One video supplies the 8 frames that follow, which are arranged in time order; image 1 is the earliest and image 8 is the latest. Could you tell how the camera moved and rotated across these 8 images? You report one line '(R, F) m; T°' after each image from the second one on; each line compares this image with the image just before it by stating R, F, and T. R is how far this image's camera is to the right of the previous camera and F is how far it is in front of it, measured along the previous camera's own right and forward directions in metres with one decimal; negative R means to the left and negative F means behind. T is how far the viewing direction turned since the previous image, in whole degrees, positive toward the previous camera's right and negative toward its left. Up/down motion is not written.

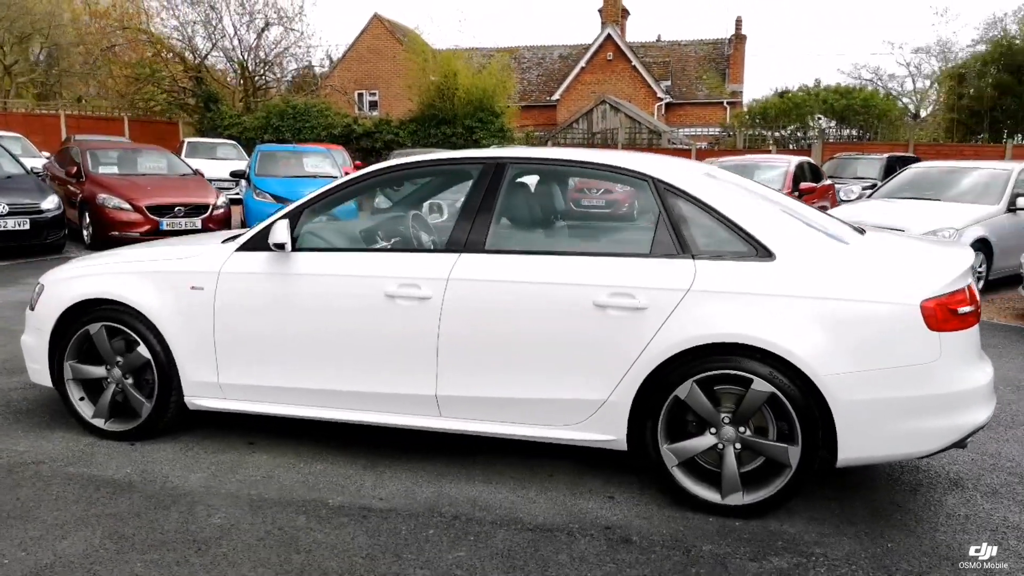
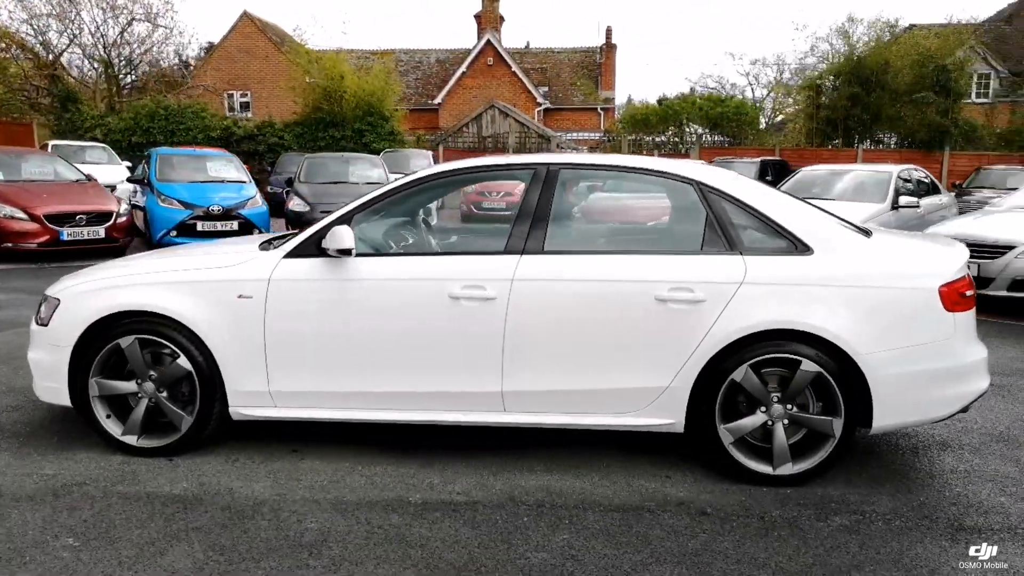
(-0.9, -0.1) m; +10°
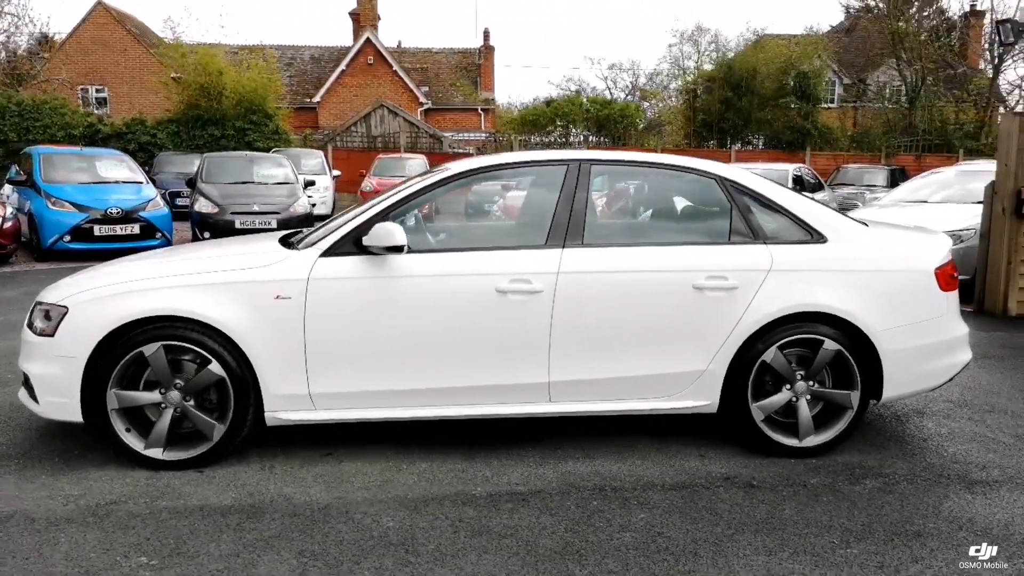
(-0.9, 0.0) m; +10°
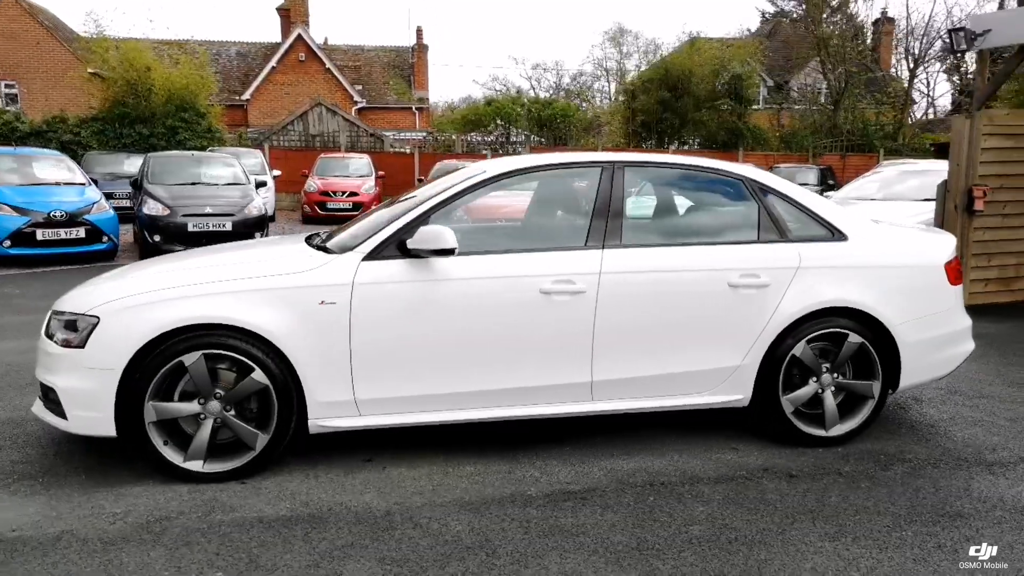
(-0.6, 0.0) m; +5°
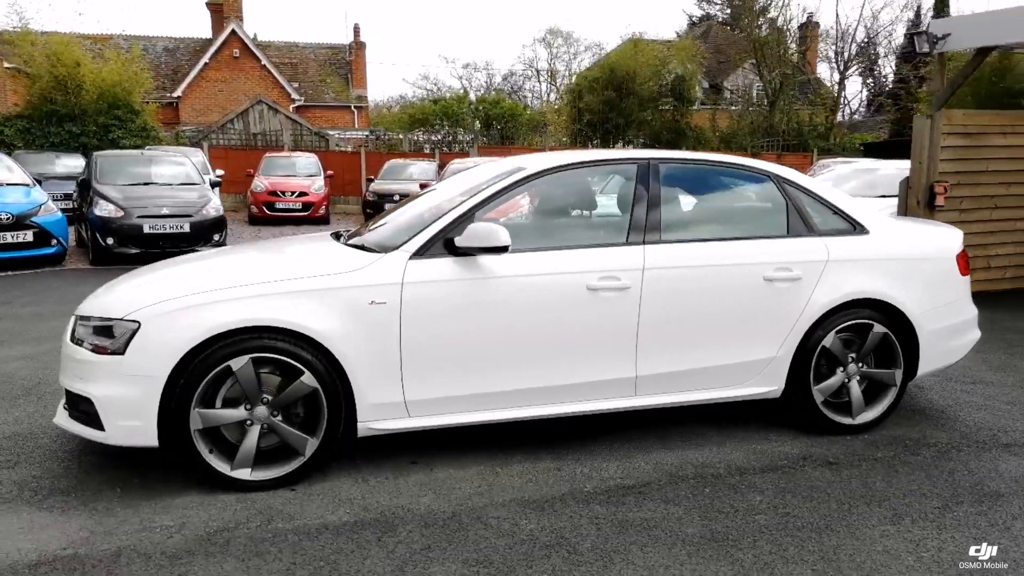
(-0.6, 0.0) m; +5°
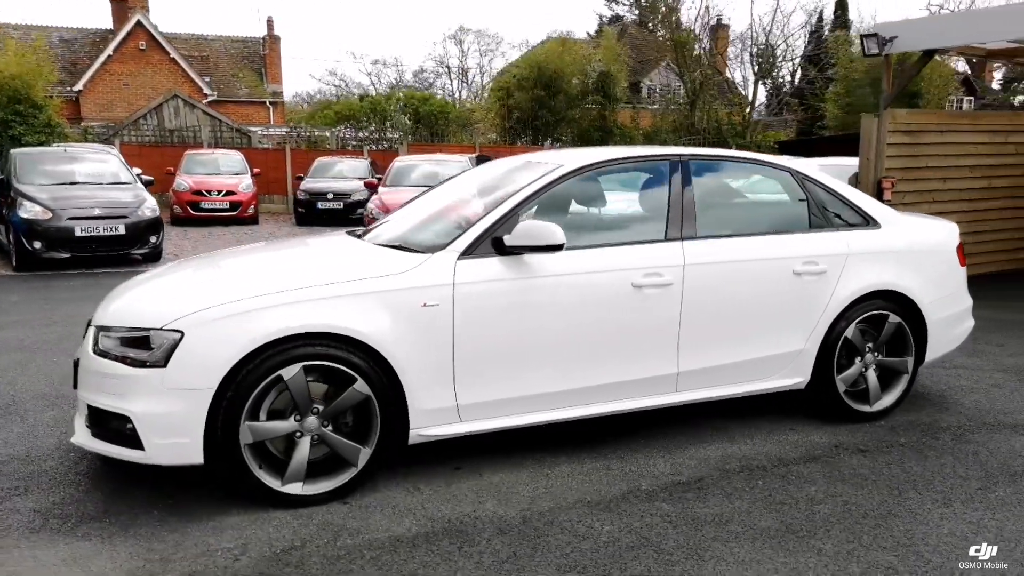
(-0.6, +0.1) m; +6°
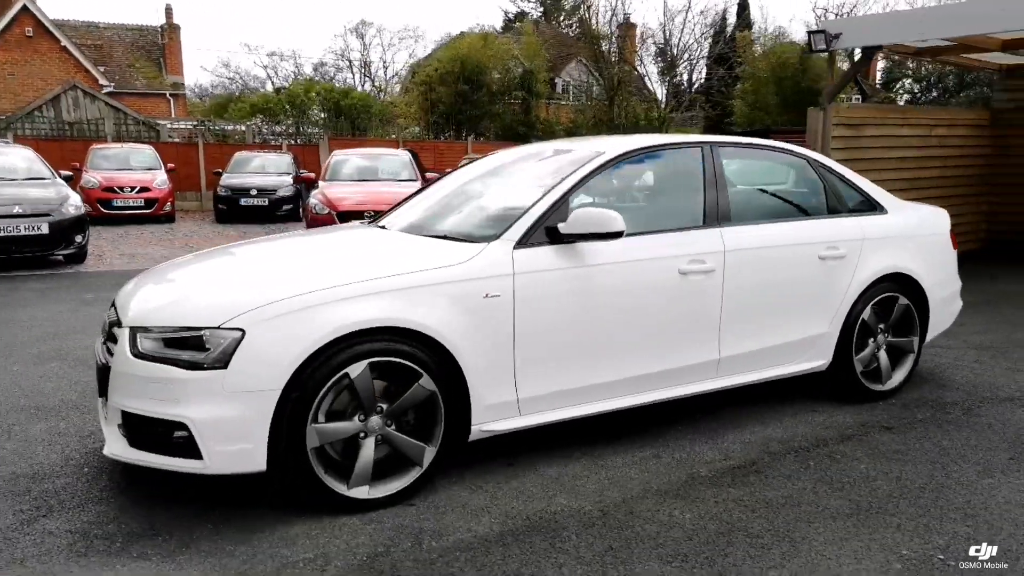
(-0.7, +0.1) m; +7°
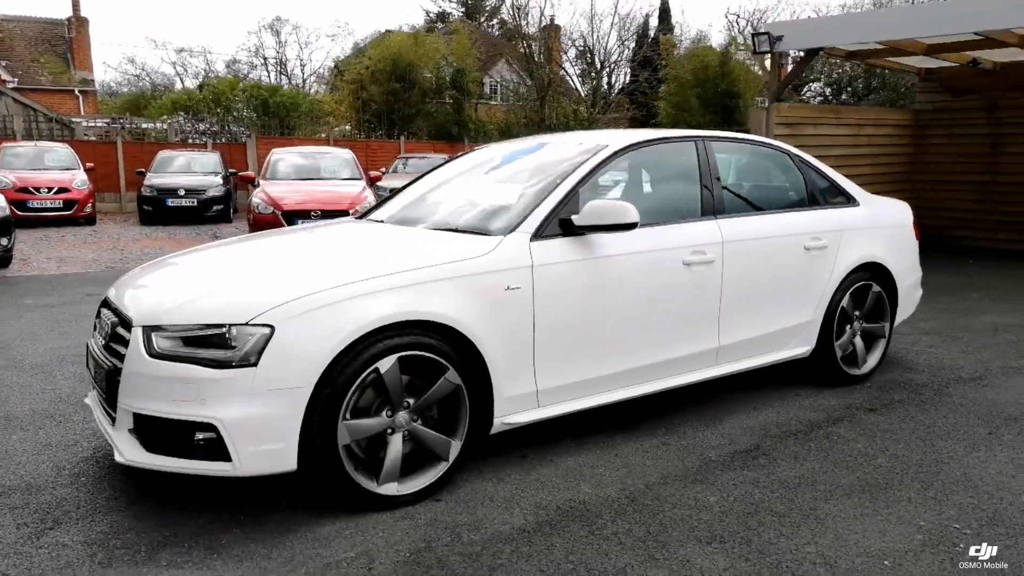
(-0.4, 0.0) m; +6°
